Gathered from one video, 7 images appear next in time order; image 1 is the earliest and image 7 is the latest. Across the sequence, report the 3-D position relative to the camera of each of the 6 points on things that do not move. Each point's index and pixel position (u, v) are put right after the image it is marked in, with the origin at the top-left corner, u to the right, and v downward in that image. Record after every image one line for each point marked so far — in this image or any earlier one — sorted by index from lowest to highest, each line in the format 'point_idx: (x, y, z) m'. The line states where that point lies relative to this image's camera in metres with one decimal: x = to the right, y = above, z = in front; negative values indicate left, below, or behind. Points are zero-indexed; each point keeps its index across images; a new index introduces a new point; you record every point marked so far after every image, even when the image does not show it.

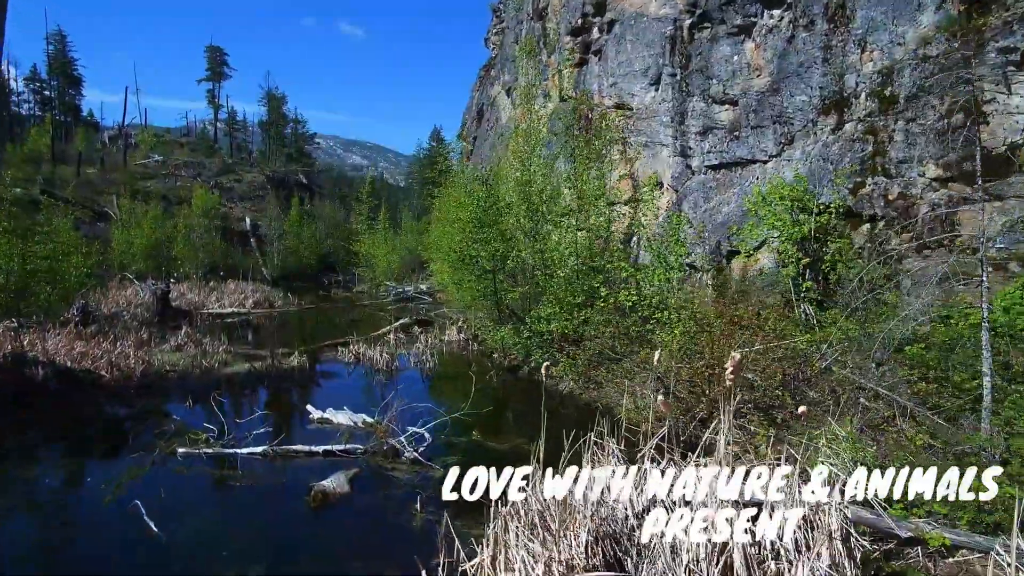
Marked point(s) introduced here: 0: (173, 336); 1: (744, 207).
0: (-11.7, -1.7, +19.4) m
1: (+6.1, +2.1, +14.8) m
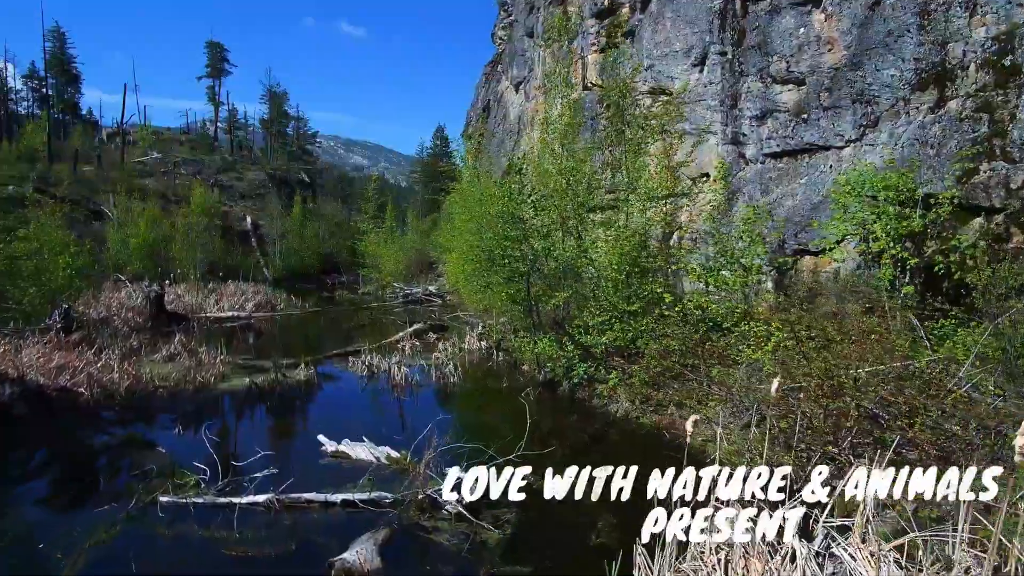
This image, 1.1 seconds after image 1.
0: (-10.8, -1.7, +17.6) m
1: (+7.0, +2.0, +12.9) m
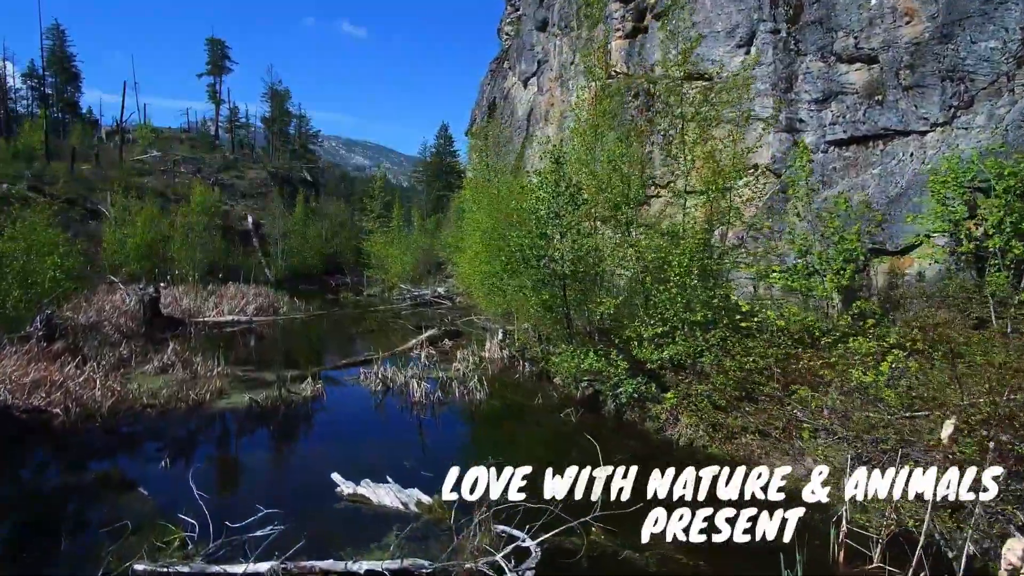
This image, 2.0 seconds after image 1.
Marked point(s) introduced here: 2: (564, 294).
0: (-10.1, -1.9, +16.0) m
1: (+7.7, +1.9, +11.3) m
2: (+1.2, -0.1, +13.0) m
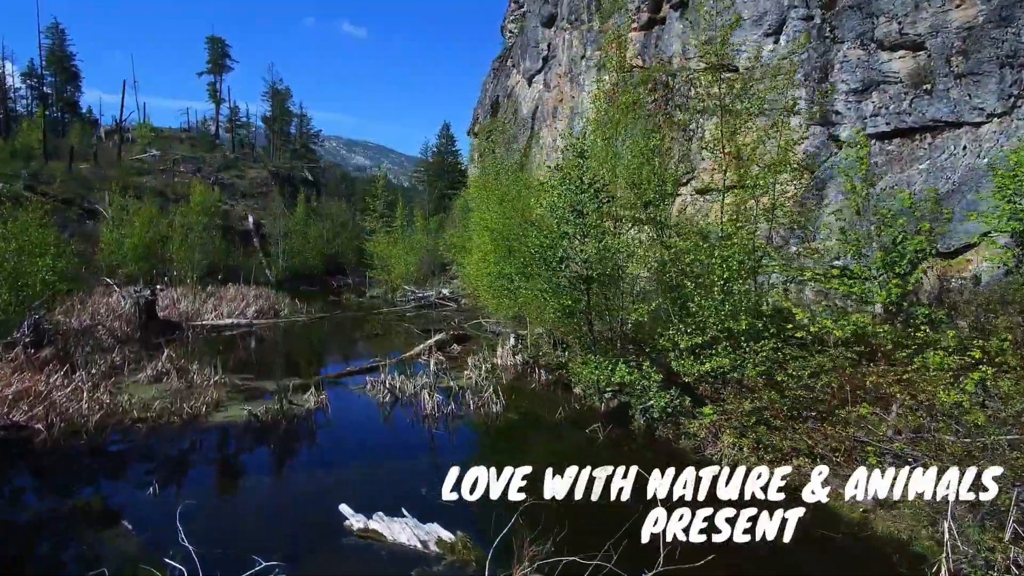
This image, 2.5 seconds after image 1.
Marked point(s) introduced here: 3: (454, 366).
0: (-9.7, -1.9, +15.2) m
1: (+8.1, +1.8, +10.4) m
2: (+1.6, -0.2, +12.2) m
3: (-1.6, -2.2, +15.6) m
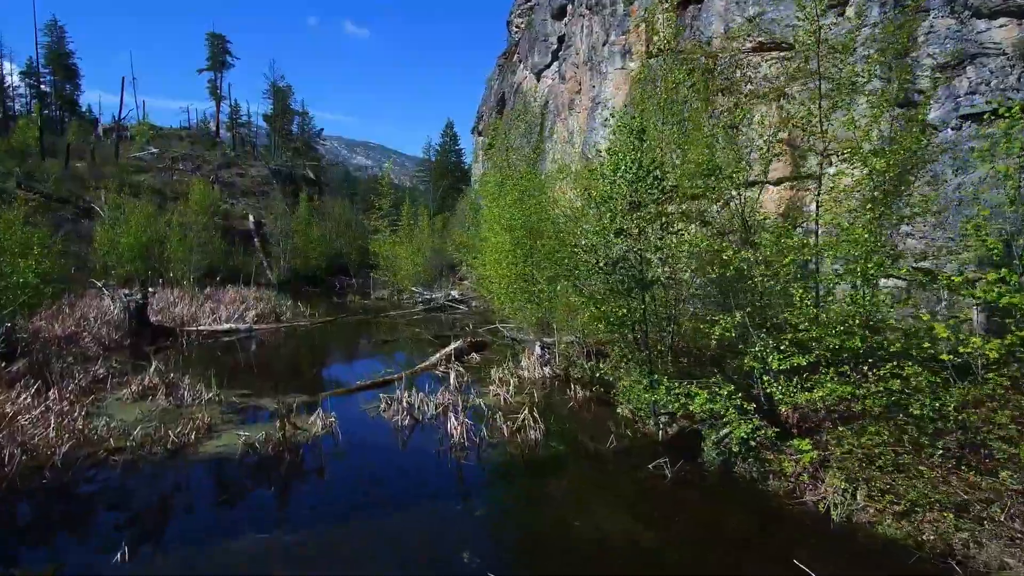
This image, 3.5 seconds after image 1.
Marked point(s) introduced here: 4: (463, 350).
0: (-9.0, -2.0, +13.6) m
1: (+8.8, +1.7, +8.8) m
2: (+2.3, -0.3, +10.5) m
3: (-0.9, -2.3, +14.0) m
4: (-1.5, -1.8, +16.4) m
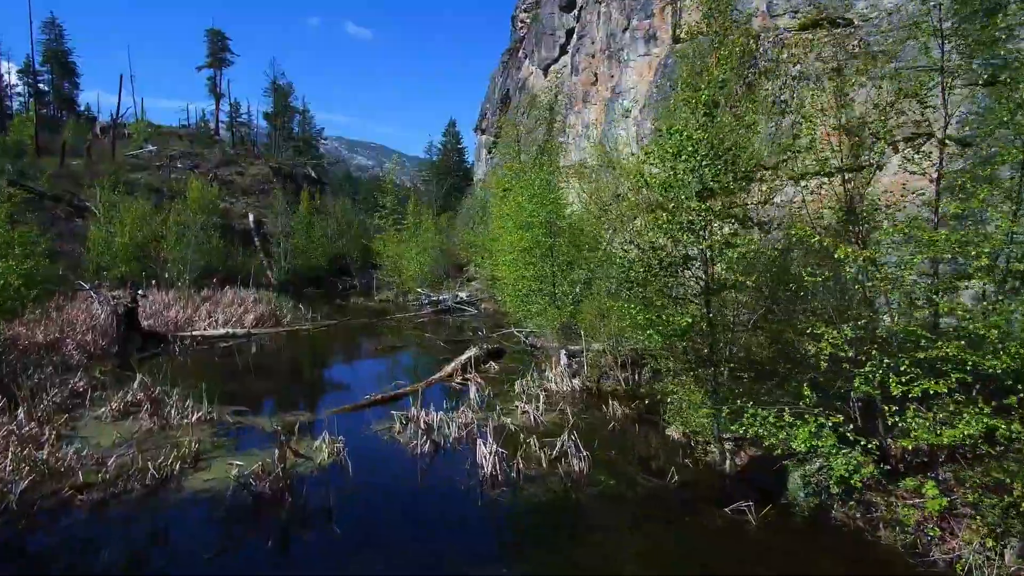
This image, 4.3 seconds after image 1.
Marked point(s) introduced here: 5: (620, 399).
0: (-8.4, -2.1, +12.2) m
1: (+9.3, +1.7, +7.4) m
2: (+2.9, -0.4, +9.1) m
3: (-0.3, -2.3, +12.6) m
4: (-0.9, -1.9, +14.9) m
5: (+2.2, -2.3, +11.7) m
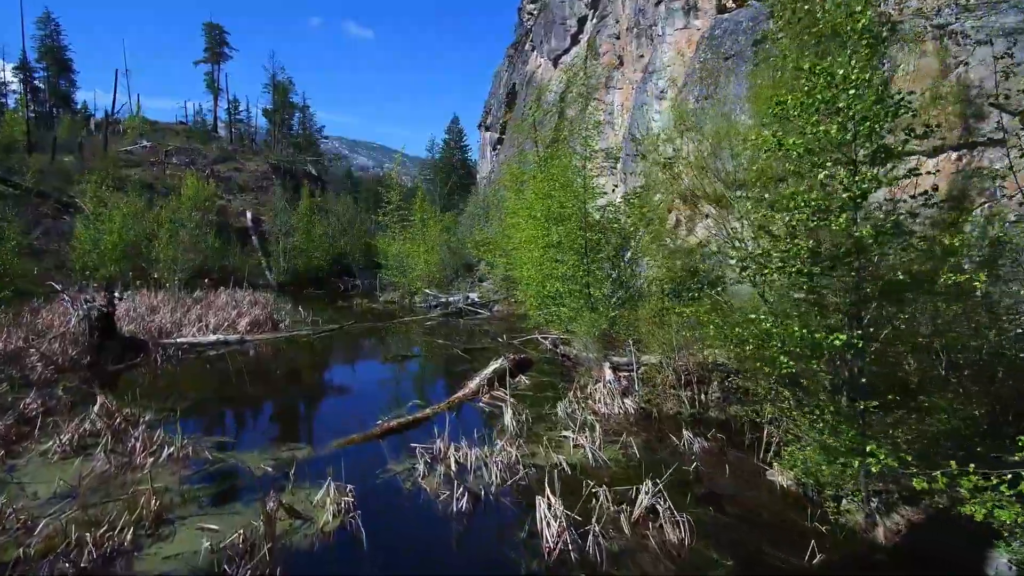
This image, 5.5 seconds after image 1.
0: (-7.7, -2.2, +10.1) m
1: (+10.1, +1.6, +5.3) m
2: (+3.6, -0.4, +7.0) m
3: (+0.5, -2.4, +10.4) m
4: (-0.1, -1.9, +12.8) m
5: (+3.0, -2.4, +9.6) m
